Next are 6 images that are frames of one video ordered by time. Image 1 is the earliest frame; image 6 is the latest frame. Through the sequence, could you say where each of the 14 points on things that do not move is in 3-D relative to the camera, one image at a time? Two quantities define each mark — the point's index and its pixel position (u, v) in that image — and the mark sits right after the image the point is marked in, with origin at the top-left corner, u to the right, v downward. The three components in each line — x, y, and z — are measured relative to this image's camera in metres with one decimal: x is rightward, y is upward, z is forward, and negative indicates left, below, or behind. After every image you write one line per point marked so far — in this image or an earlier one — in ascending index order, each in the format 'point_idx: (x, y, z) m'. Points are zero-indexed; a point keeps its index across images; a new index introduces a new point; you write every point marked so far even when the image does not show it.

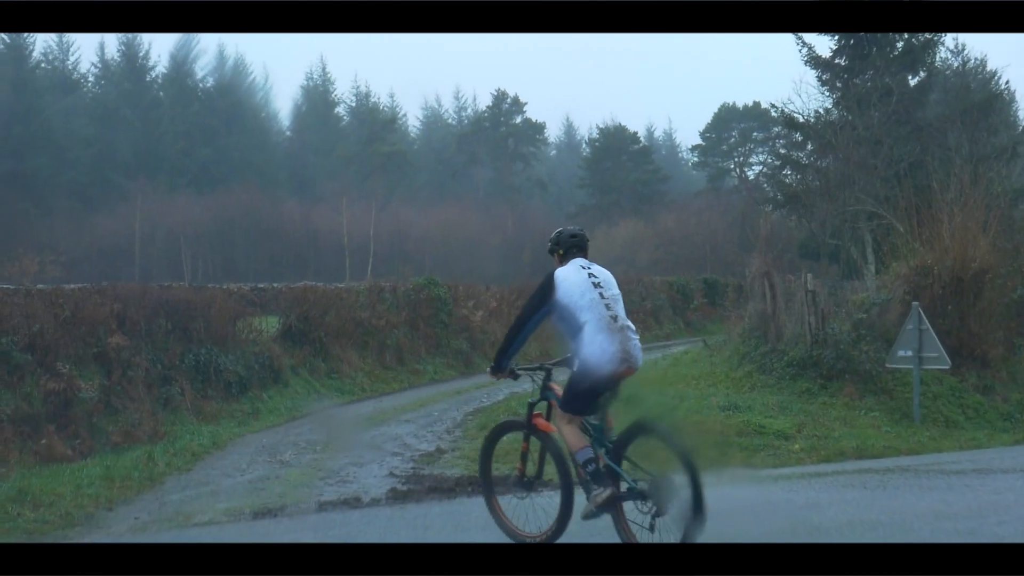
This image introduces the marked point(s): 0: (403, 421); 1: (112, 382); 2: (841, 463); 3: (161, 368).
0: (-1.0, -1.3, +14.9) m
1: (-3.6, -0.8, +13.8) m
2: (+2.8, -1.5, +13.3) m
3: (-3.5, -0.8, +15.0) m
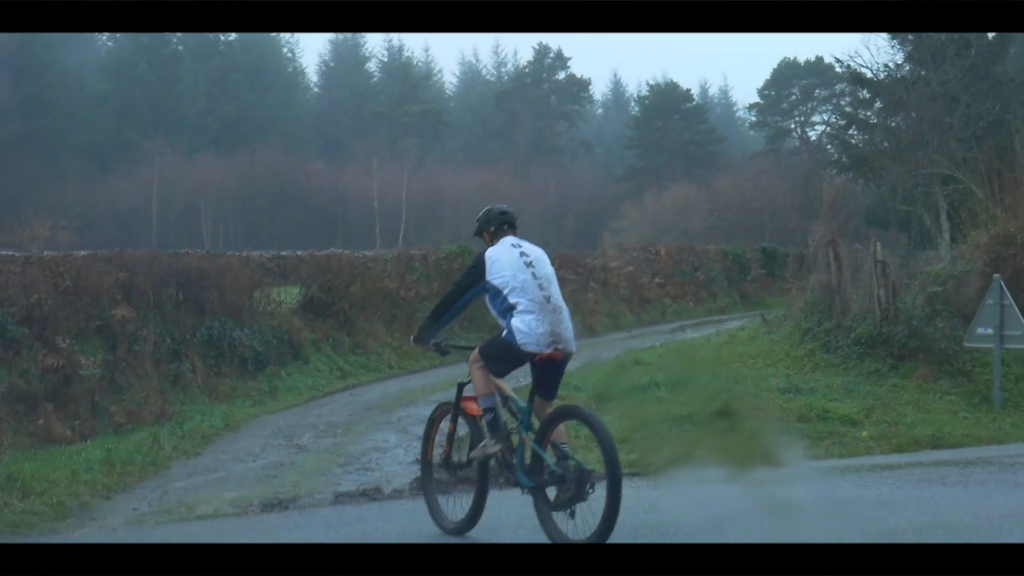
0: (-0.6, -1.0, +13.6) m
1: (-3.2, -0.6, +12.6) m
2: (+3.2, -1.3, +12.0) m
3: (-3.1, -0.5, +13.8) m
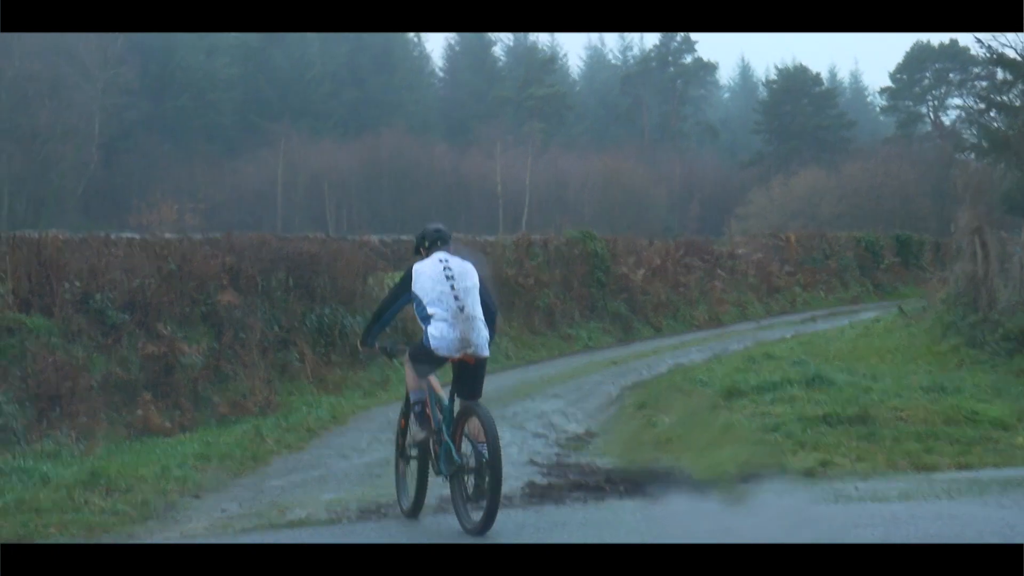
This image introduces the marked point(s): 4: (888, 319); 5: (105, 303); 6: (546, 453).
0: (+0.4, -0.9, +13.3) m
1: (-2.4, -0.5, +12.5) m
2: (+3.9, -1.3, +11.3) m
3: (-2.1, -0.4, +13.6) m
4: (+4.7, -0.4, +19.1) m
5: (-3.1, -0.1, +11.6) m
6: (+0.2, -1.0, +8.8) m
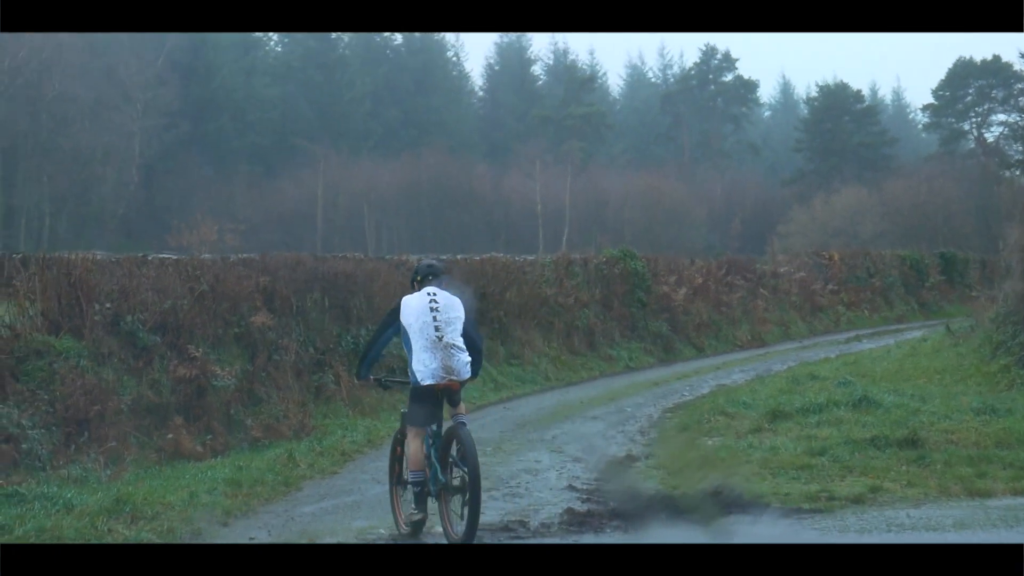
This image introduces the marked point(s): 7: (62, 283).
0: (+0.7, -1.1, +13.0) m
1: (-2.1, -0.6, +12.3) m
2: (+4.2, -1.4, +10.9) m
3: (-1.7, -0.6, +13.5) m
4: (+5.1, -0.6, +18.8) m
5: (-2.8, -0.3, +11.5) m
6: (+0.4, -1.1, +8.6) m
7: (-3.2, 0.0, +10.8) m
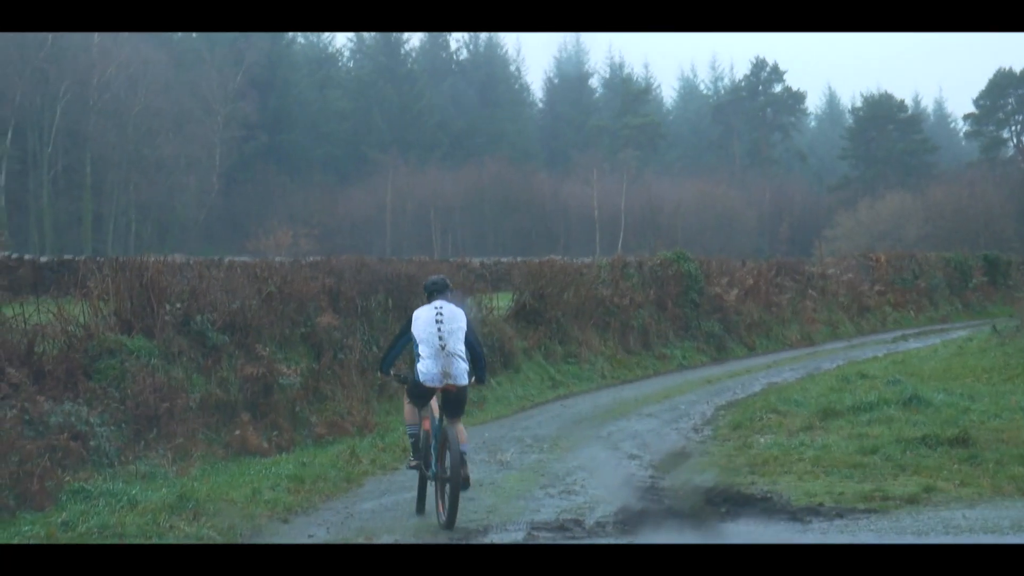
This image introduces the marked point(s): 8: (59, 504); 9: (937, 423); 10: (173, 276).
0: (+1.2, -1.1, +13.6) m
1: (-1.6, -0.6, +13.0) m
2: (+4.7, -1.4, +11.4) m
3: (-1.2, -0.6, +14.1) m
4: (+5.8, -0.6, +19.2) m
5: (-2.3, -0.3, +12.2) m
6: (+0.8, -1.1, +9.1) m
7: (-2.8, 0.0, +11.5) m
8: (-2.3, -1.1, +7.8) m
9: (+2.8, -0.9, +10.5) m
10: (-2.6, +0.1, +12.1) m
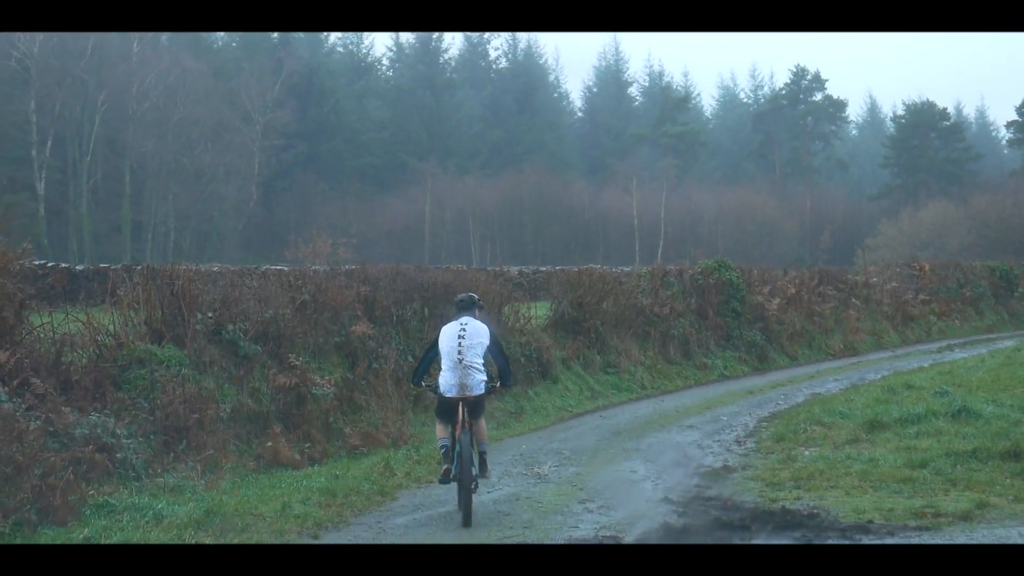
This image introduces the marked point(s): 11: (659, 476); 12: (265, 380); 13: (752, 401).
0: (+1.5, -1.2, +13.3) m
1: (-1.2, -0.7, +12.8) m
2: (+4.9, -1.4, +11.0) m
3: (-0.9, -0.6, +13.9) m
4: (+6.3, -0.7, +18.8) m
5: (-2.0, -0.4, +12.0) m
6: (+1.0, -1.1, +8.9) m
7: (-2.5, 0.0, +11.4) m
8: (-2.1, -1.1, +7.6) m
9: (+3.0, -0.9, +10.2) m
10: (-2.3, 0.0, +12.0) m
11: (+0.9, -1.2, +10.0) m
12: (-1.8, -0.7, +11.9) m
13: (+2.4, -1.1, +15.3) m
